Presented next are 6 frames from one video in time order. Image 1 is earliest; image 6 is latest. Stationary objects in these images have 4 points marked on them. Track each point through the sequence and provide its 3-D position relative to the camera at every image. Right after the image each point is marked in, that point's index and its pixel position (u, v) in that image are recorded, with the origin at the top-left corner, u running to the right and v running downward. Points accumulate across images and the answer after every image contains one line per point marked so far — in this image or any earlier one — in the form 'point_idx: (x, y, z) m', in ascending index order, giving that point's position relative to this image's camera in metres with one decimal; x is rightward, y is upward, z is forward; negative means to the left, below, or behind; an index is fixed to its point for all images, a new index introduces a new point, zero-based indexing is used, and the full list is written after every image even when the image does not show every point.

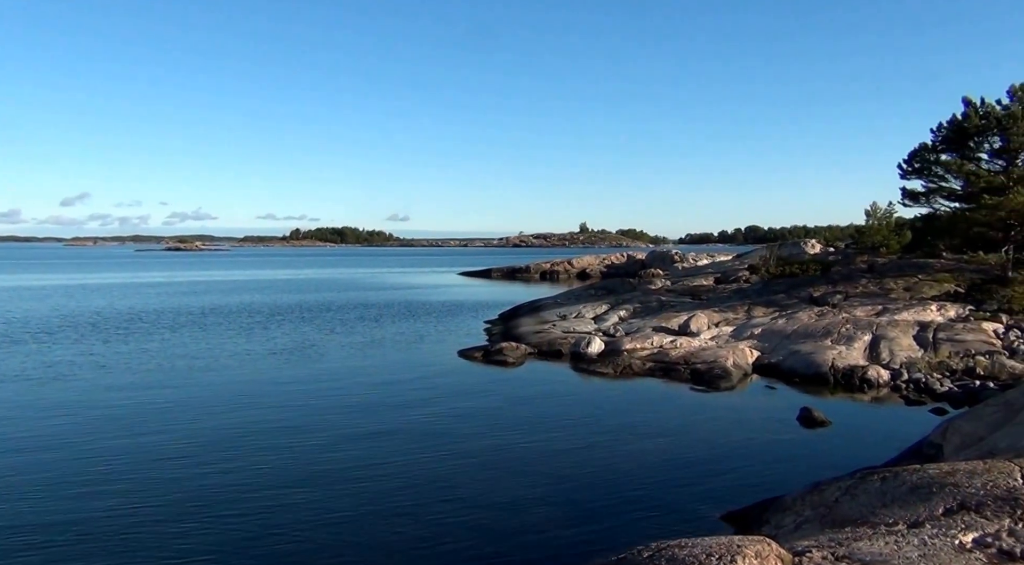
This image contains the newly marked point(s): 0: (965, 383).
0: (+11.8, -2.6, +19.9) m
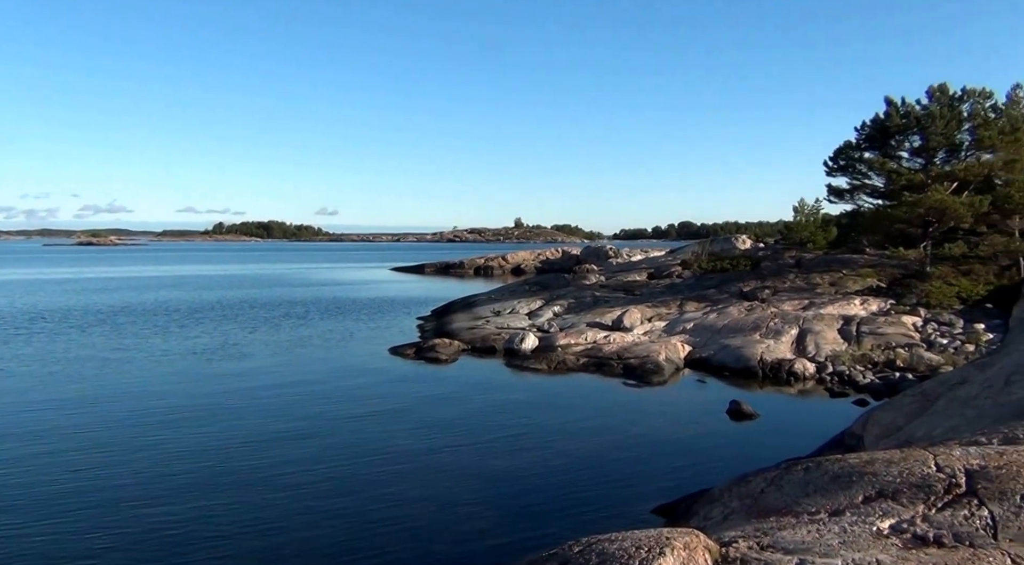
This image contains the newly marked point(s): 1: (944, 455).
0: (+10.0, -2.5, +20.5) m
1: (+7.3, -2.9, +12.3) m
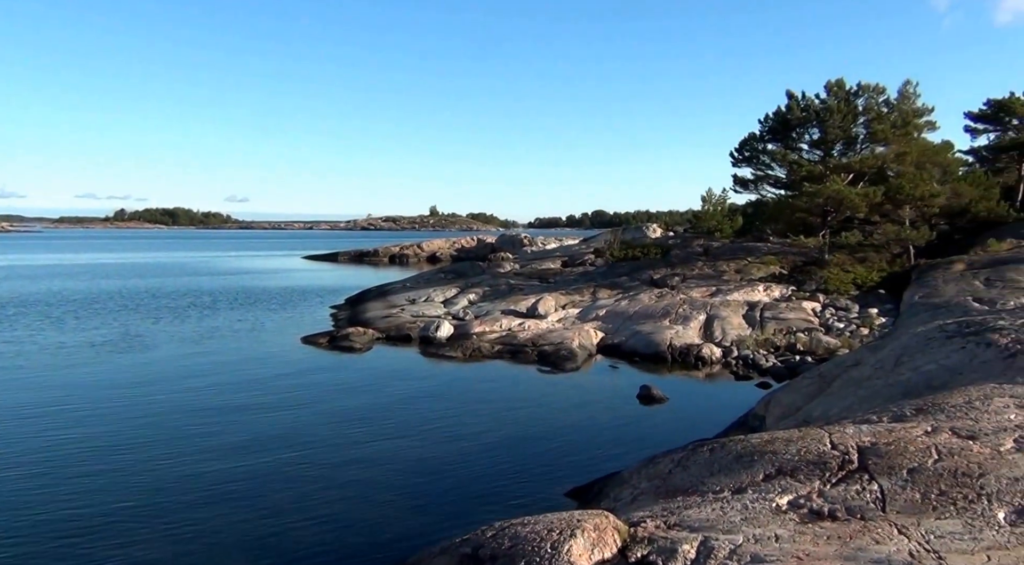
0: (+7.7, -2.1, +21.4) m
1: (+5.7, -2.6, +13.0) m
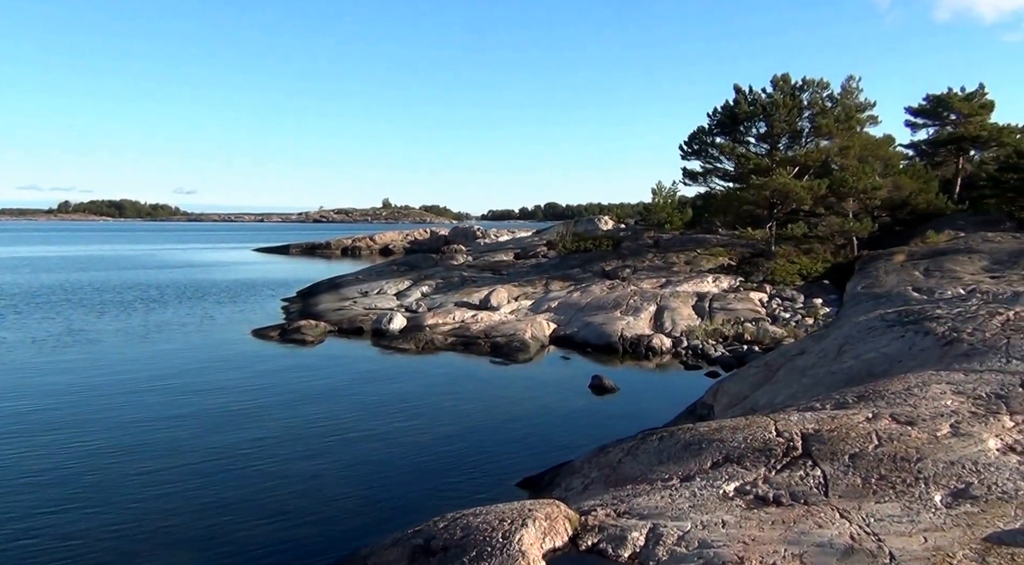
0: (+6.5, -1.9, +21.7) m
1: (+4.8, -2.4, +13.3) m
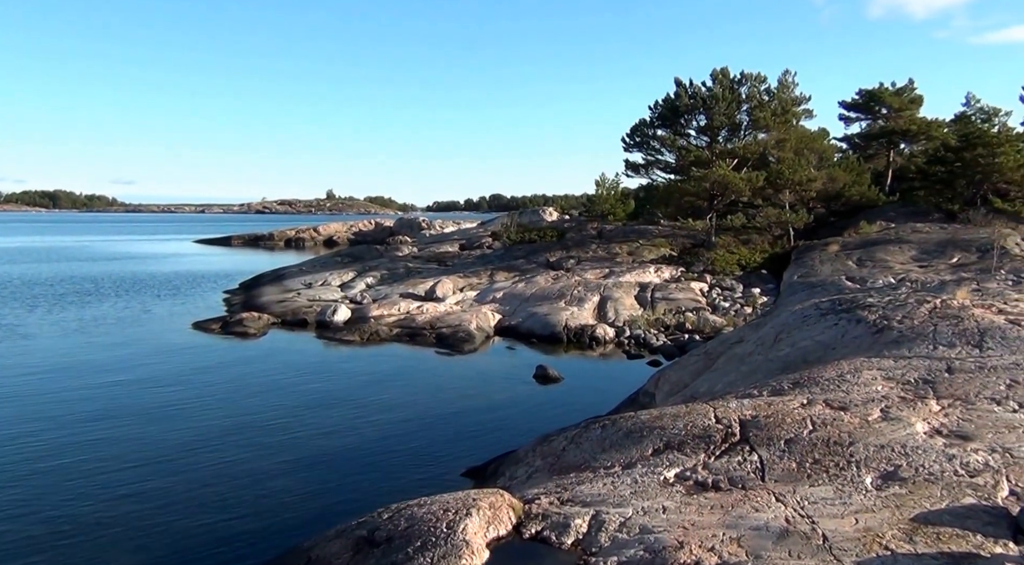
0: (+4.9, -1.6, +22.1) m
1: (+3.7, -2.2, +13.6) m
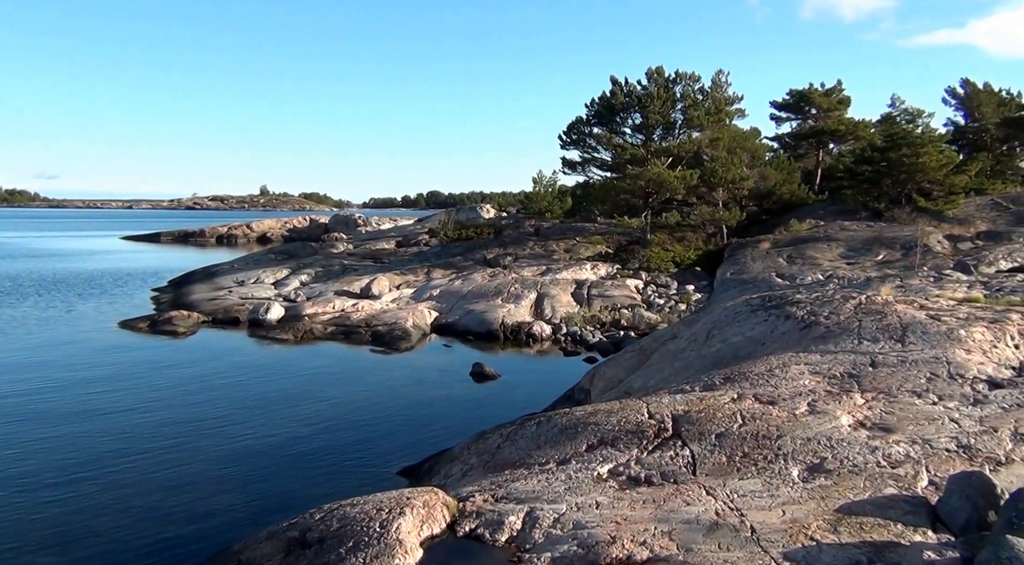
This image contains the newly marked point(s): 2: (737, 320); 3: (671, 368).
0: (+3.2, -1.5, +22.4) m
1: (+2.3, -2.2, +13.8) m
2: (+5.4, -0.9, +18.4) m
3: (+3.7, -2.0, +17.8) m
